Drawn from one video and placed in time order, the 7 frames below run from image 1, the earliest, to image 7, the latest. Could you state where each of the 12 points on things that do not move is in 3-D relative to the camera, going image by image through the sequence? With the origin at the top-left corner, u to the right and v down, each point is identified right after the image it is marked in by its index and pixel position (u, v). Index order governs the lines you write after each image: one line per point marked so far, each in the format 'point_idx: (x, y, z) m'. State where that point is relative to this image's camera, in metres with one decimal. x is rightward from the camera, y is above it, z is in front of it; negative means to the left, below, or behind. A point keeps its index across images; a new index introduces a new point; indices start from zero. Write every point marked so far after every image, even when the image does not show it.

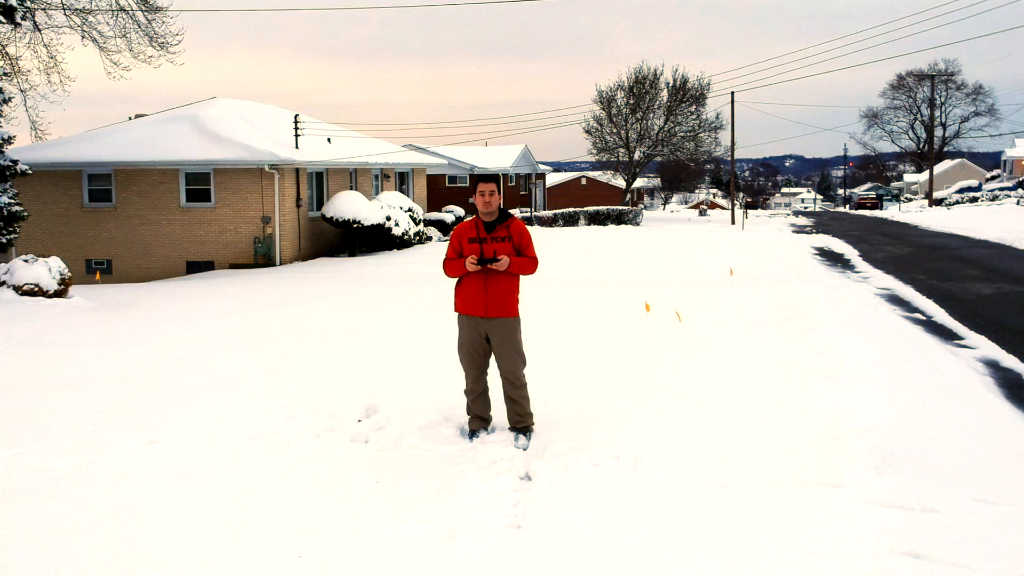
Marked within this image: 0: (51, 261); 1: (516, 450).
0: (-5.0, +0.3, +11.1) m
1: (0.0, -0.8, +5.2) m
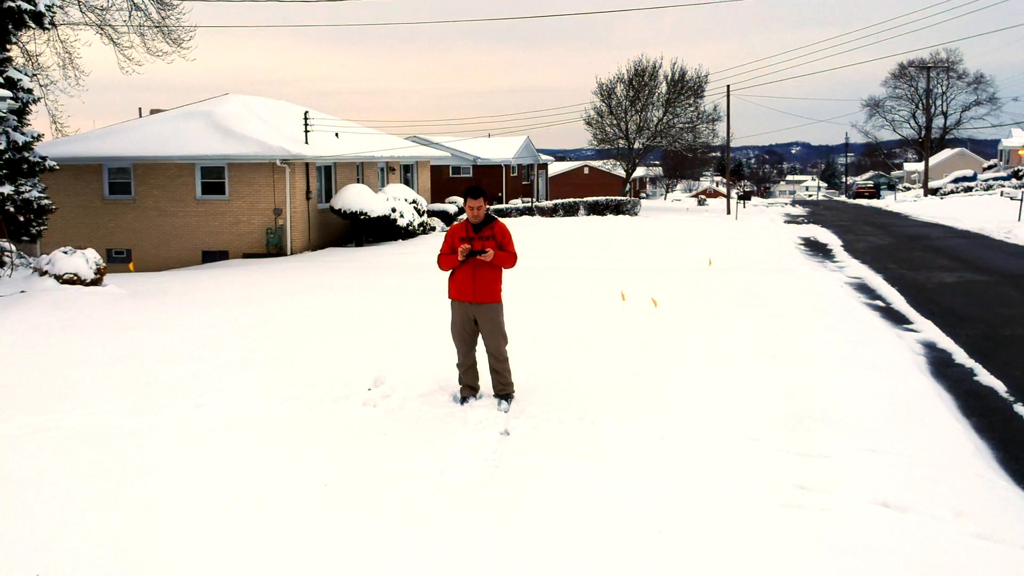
0: (-5.1, +0.4, +12.2) m
1: (-0.1, -0.8, +6.3) m
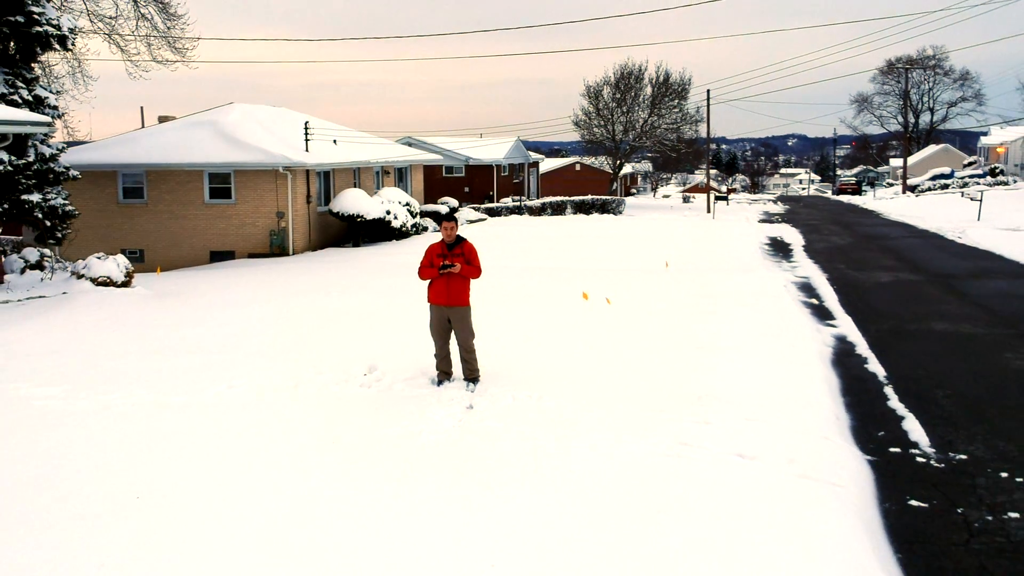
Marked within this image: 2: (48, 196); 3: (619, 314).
0: (-5.4, +0.4, +13.8) m
1: (-0.4, -0.8, +8.0) m
2: (-8.6, +1.7, +18.7) m
3: (+1.2, -0.3, +11.8) m
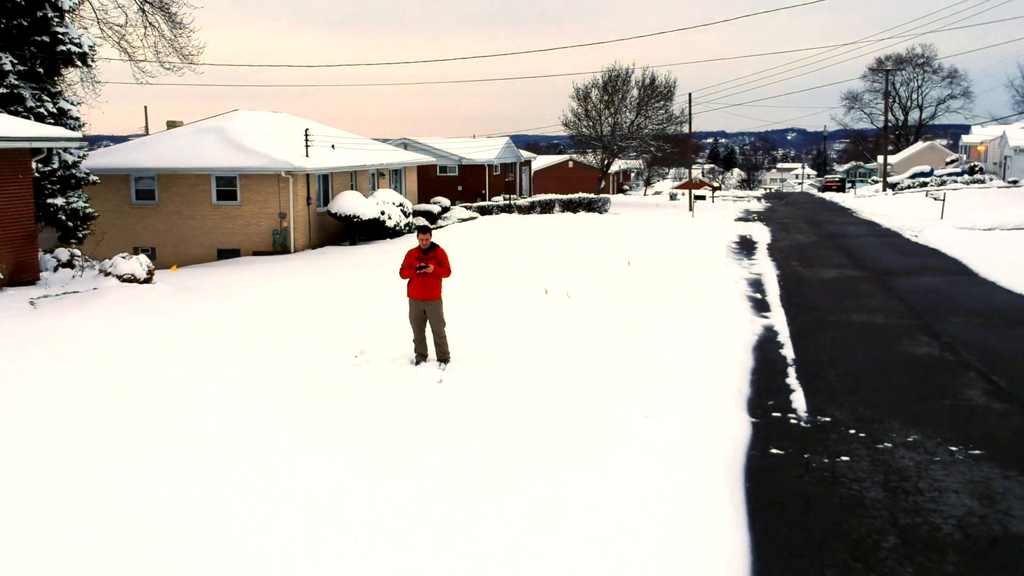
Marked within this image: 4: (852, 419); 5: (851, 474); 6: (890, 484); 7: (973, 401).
0: (-5.7, +0.5, +15.6) m
1: (-0.7, -0.8, +9.8) m
2: (-9.0, +1.8, +20.5) m
3: (+0.9, -0.2, +13.6) m
4: (+2.9, -1.1, +8.5) m
5: (+2.3, -1.3, +7.1) m
6: (+2.5, -1.3, +6.8) m
7: (+4.1, -1.0, +9.1) m
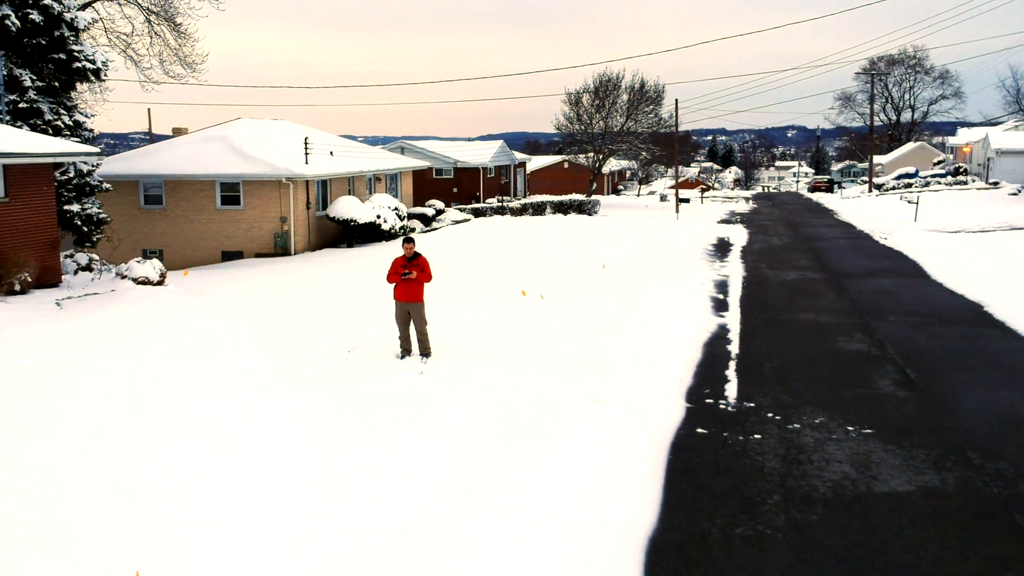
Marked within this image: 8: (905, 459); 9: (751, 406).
0: (-6.0, +0.4, +17.0) m
1: (-1.0, -0.8, +11.2) m
2: (-9.3, +1.8, +21.9) m
3: (+0.6, -0.3, +15.0) m
4: (+2.6, -1.1, +9.9) m
5: (+2.0, -1.3, +8.5) m
6: (+2.2, -1.4, +8.2) m
7: (+3.8, -1.0, +10.5) m
8: (+3.1, -1.4, +8.1) m
9: (+2.3, -1.2, +9.9) m
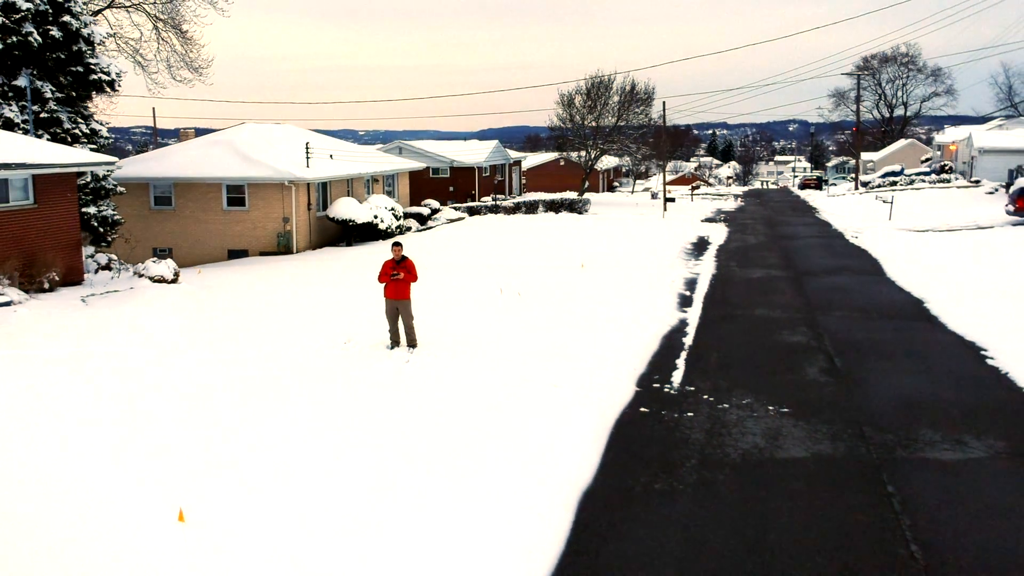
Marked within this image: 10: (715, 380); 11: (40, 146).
0: (-6.3, +0.5, +18.6) m
1: (-1.3, -0.8, +12.7) m
2: (-9.5, +1.9, +23.5) m
3: (+0.3, -0.2, +16.6) m
4: (+2.3, -1.1, +11.5) m
5: (+1.7, -1.3, +10.0) m
6: (+1.9, -1.4, +9.8) m
7: (+3.5, -1.0, +12.0) m
8: (+2.8, -1.4, +9.6) m
9: (+2.0, -1.2, +11.4) m
10: (+2.4, -1.1, +11.9) m
11: (-8.6, +2.6, +18.5) m
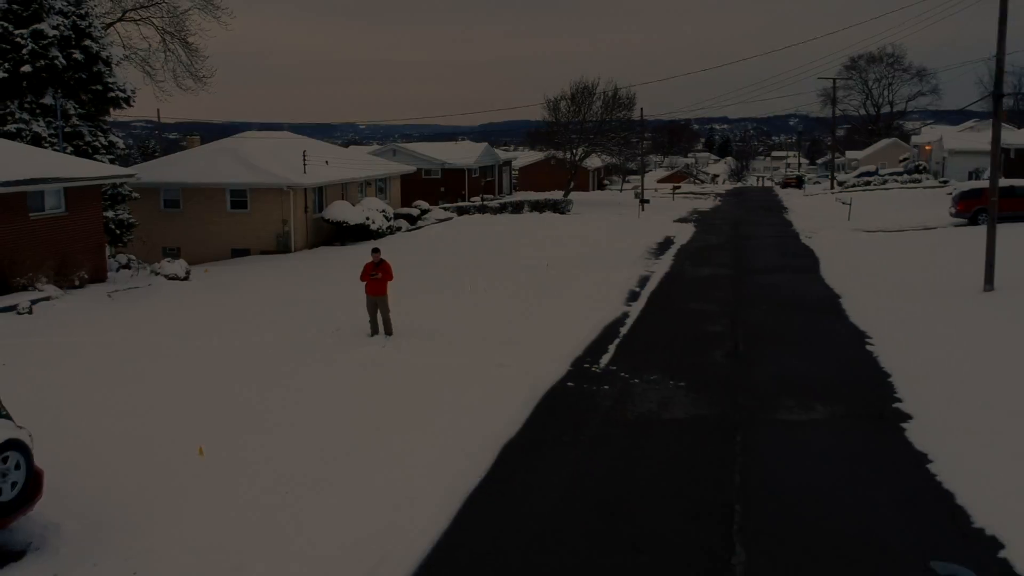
0: (-7.0, +0.5, +21.2) m
1: (-1.9, -0.8, +15.3) m
2: (-10.2, +2.0, +26.0) m
3: (-0.4, -0.2, +19.2) m
4: (+1.6, -1.1, +14.1) m
5: (+1.1, -1.3, +12.6) m
6: (+1.3, -1.4, +12.4) m
7: (+2.9, -1.0, +14.6) m
8: (+2.2, -1.4, +12.2) m
9: (+1.4, -1.1, +14.0) m
10: (+1.8, -1.1, +14.5) m
11: (-9.2, +2.7, +21.0) m
